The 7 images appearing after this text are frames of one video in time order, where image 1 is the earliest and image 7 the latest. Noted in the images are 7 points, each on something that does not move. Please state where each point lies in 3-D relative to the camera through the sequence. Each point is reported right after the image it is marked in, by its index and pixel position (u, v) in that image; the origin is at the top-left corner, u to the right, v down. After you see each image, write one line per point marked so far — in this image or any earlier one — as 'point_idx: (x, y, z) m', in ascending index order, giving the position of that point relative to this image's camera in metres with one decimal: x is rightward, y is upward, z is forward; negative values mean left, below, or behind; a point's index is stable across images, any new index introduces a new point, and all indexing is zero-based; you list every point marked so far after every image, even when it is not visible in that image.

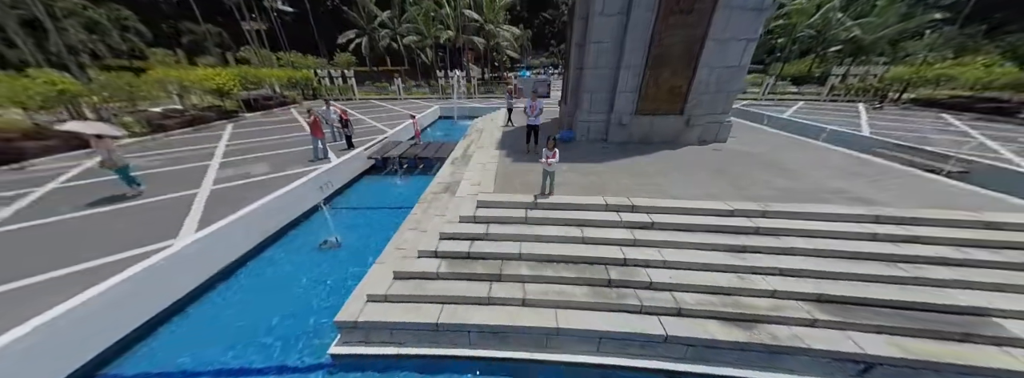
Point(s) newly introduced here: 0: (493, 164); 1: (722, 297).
0: (-0.4, +0.5, +5.3) m
1: (+2.3, -1.2, +2.7) m
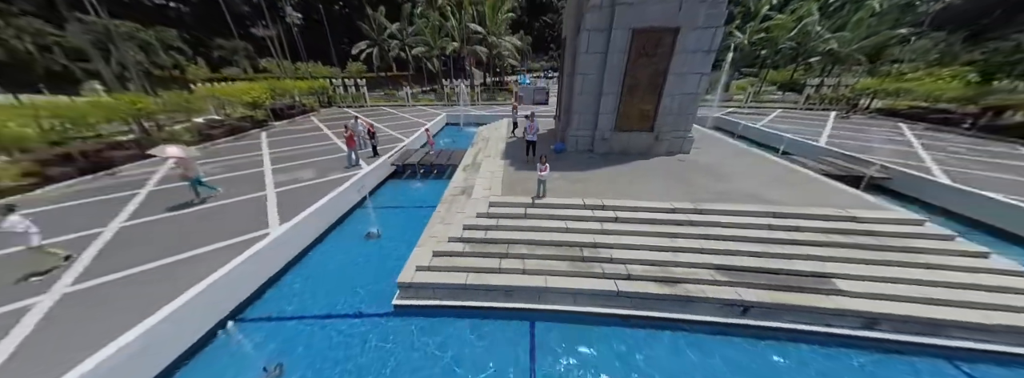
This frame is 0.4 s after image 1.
0: (-0.4, +0.5, +6.6) m
1: (+2.3, -1.3, +3.9) m
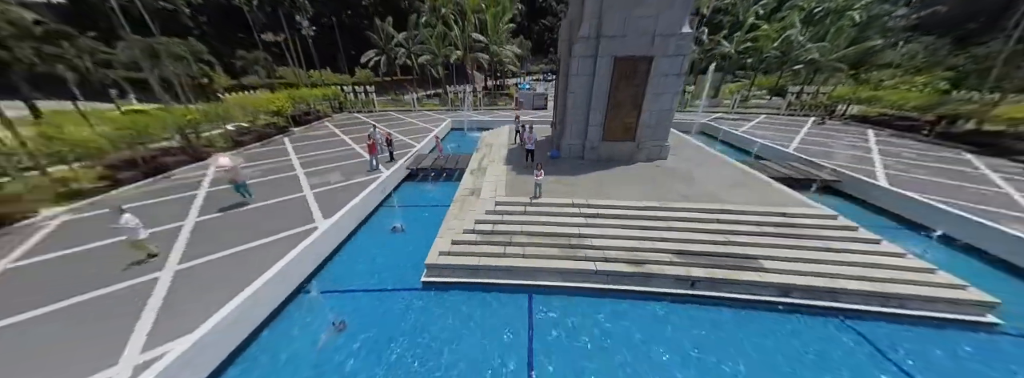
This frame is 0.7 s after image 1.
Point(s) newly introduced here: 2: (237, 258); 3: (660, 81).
0: (-0.3, +0.4, +7.7) m
1: (+2.4, -1.3, +5.0) m
2: (-5.6, -1.4, +5.0) m
3: (+4.3, +3.2, +7.1) m
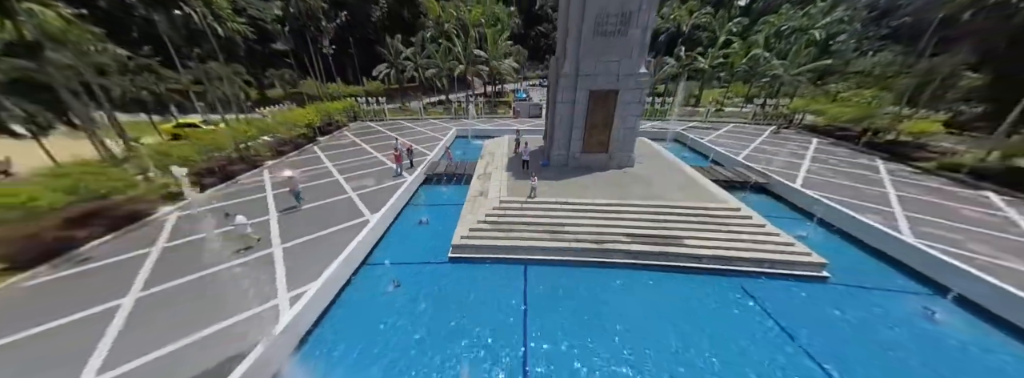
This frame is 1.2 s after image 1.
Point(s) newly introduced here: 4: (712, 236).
0: (-0.3, +0.4, +9.8) m
1: (+2.4, -1.4, +7.2) m
2: (-5.6, -1.5, +7.0) m
3: (+4.3, +3.1, +9.2) m
4: (+5.8, -1.3, +6.9) m
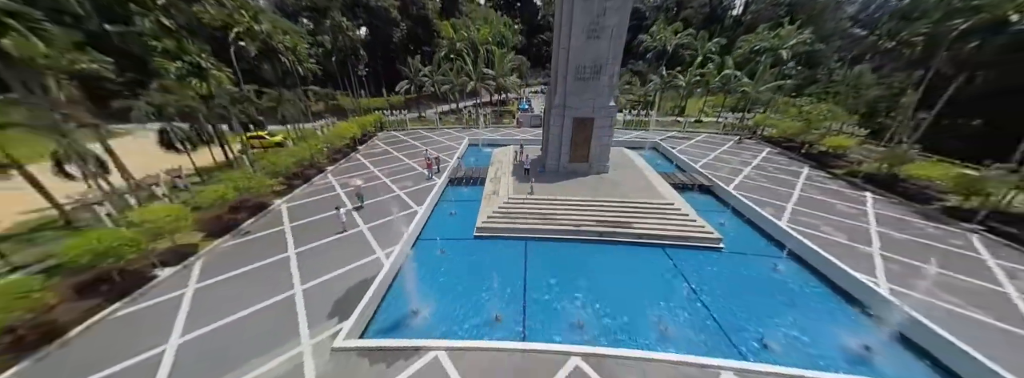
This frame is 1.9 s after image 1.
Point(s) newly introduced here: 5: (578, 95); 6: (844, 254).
0: (-0.1, +0.3, +13.2) m
1: (+2.6, -1.4, +10.5) m
2: (-5.4, -1.5, +10.4) m
3: (+4.6, +3.1, +12.6) m
4: (+6.0, -1.4, +10.3) m
5: (+3.3, +4.7, +12.0) m
6: (+11.5, -2.2, +8.4) m
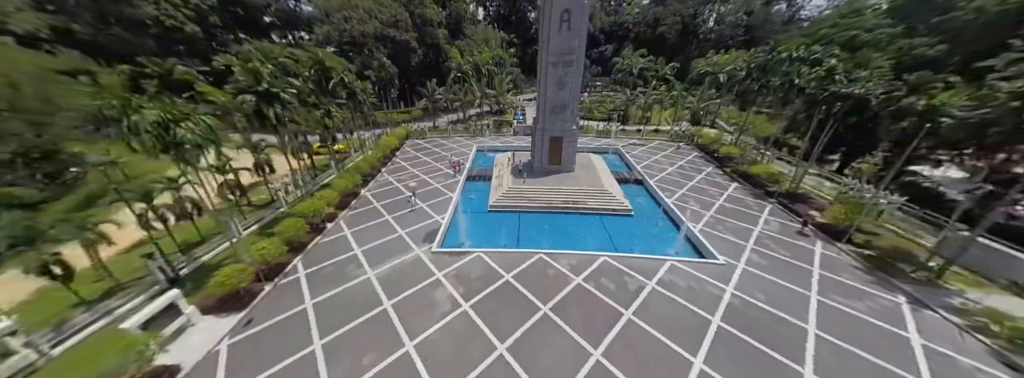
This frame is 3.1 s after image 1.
0: (-0.2, +0.9, +20.0) m
1: (+2.6, -0.8, +17.4) m
2: (-5.5, -1.0, +17.2) m
3: (+4.4, +3.7, +19.5) m
4: (+5.9, -0.8, +17.2) m
5: (+3.2, +5.2, +18.8) m
6: (+11.4, -1.6, +15.4) m
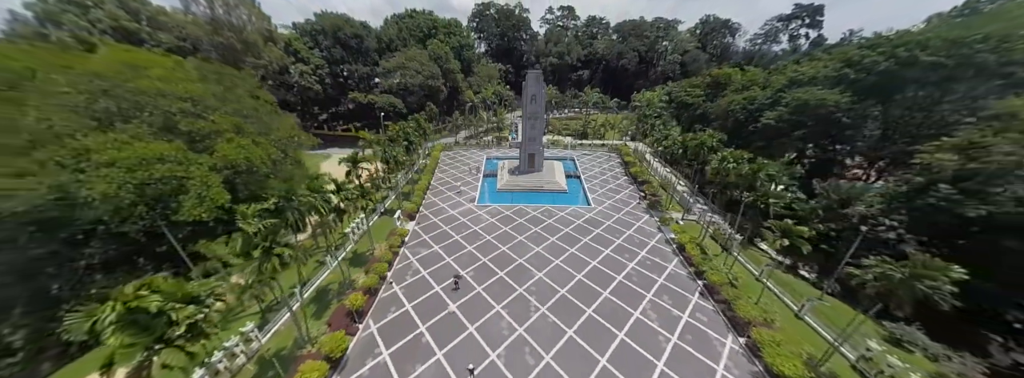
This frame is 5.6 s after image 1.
0: (-0.7, +2.2, +37.1) m
1: (+2.1, +0.5, +34.5) m
2: (-5.9, +0.3, +34.2) m
3: (+3.9, +5.0, +36.6) m
4: (+5.4, +0.5, +34.4) m
5: (+2.6, +6.5, +36.0) m
6: (+11.0, -0.3, +32.7) m
